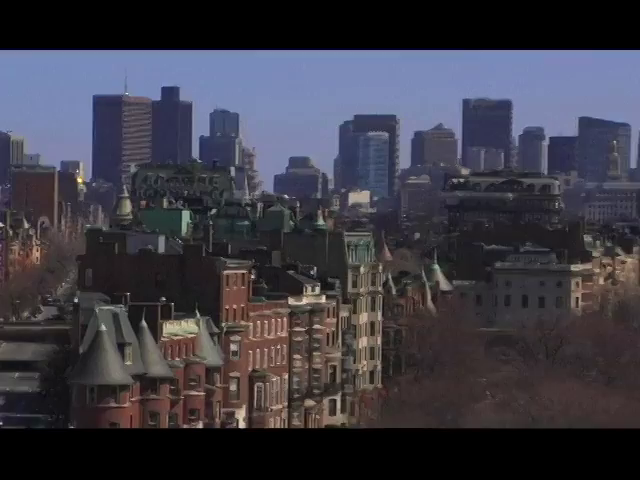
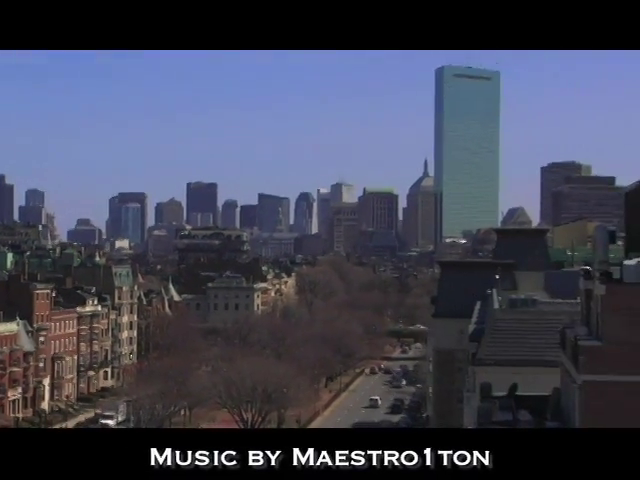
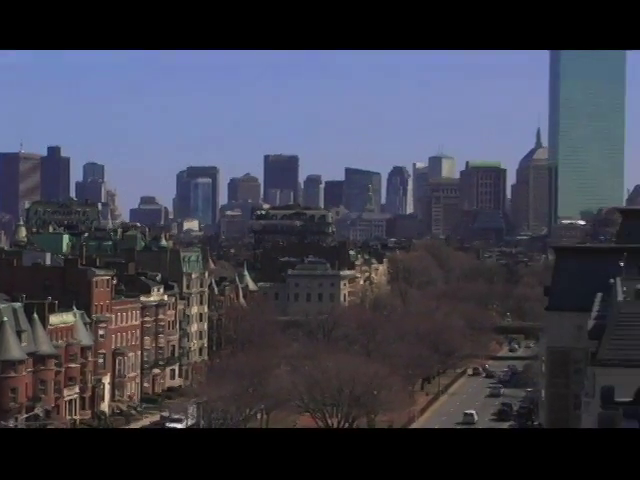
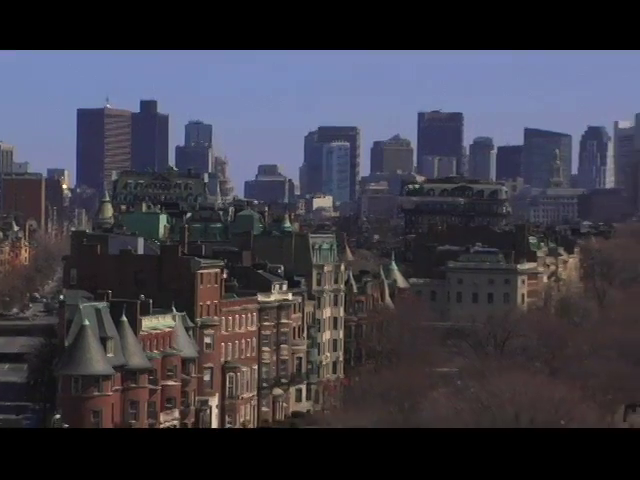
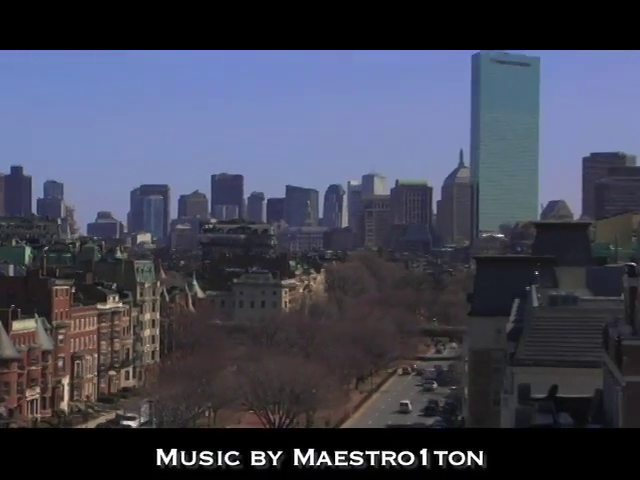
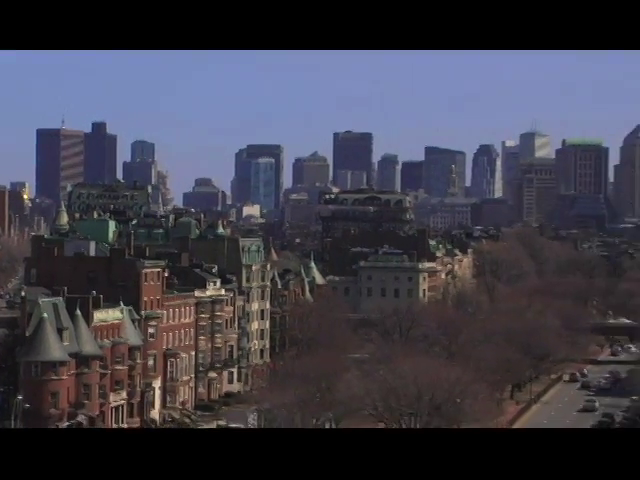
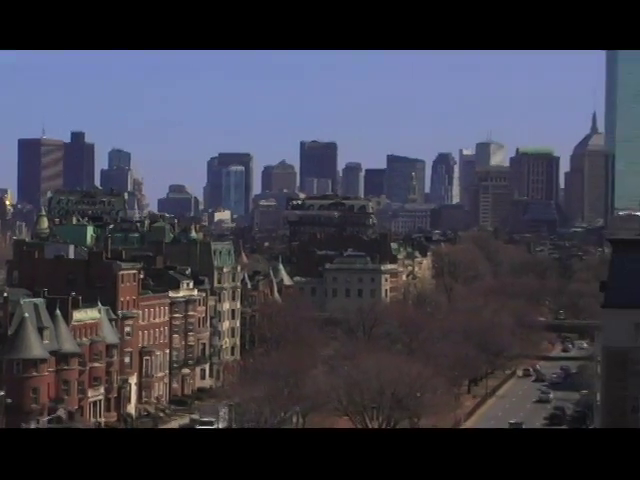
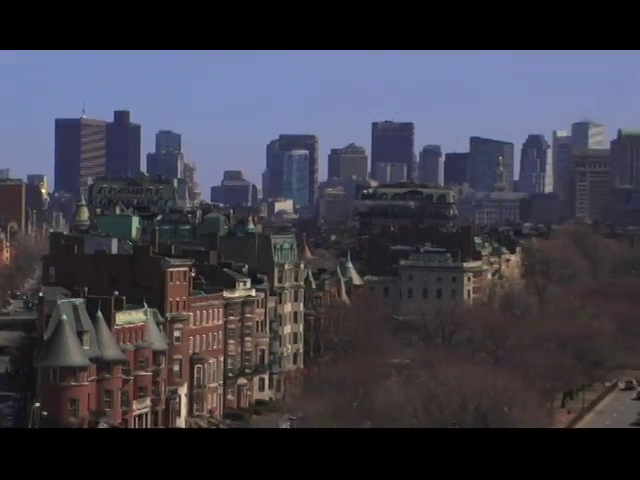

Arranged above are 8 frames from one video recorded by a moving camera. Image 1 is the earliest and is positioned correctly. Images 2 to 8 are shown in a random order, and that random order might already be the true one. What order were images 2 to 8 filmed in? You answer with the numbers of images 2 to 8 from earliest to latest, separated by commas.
4, 8, 6, 7, 3, 5, 2
